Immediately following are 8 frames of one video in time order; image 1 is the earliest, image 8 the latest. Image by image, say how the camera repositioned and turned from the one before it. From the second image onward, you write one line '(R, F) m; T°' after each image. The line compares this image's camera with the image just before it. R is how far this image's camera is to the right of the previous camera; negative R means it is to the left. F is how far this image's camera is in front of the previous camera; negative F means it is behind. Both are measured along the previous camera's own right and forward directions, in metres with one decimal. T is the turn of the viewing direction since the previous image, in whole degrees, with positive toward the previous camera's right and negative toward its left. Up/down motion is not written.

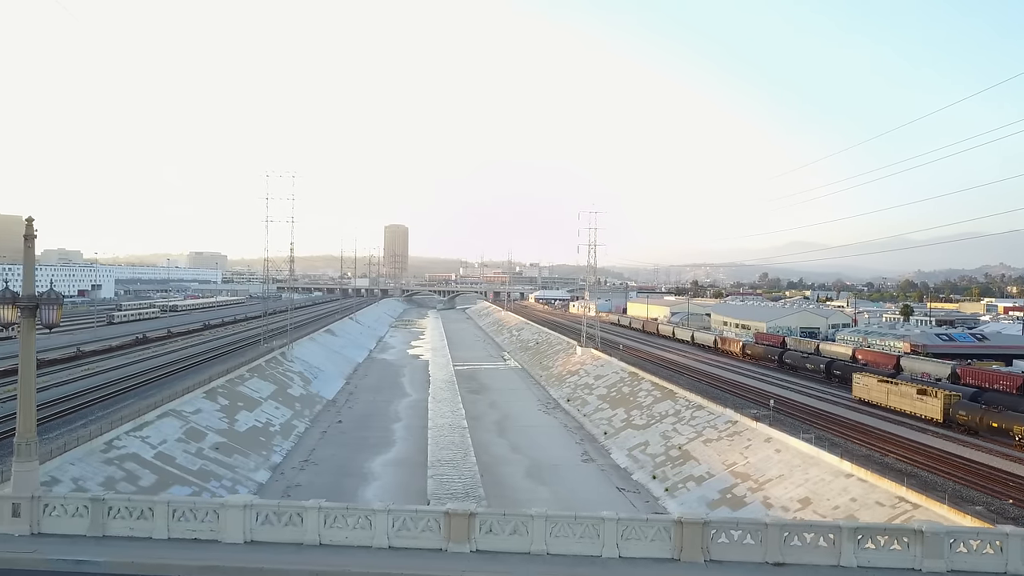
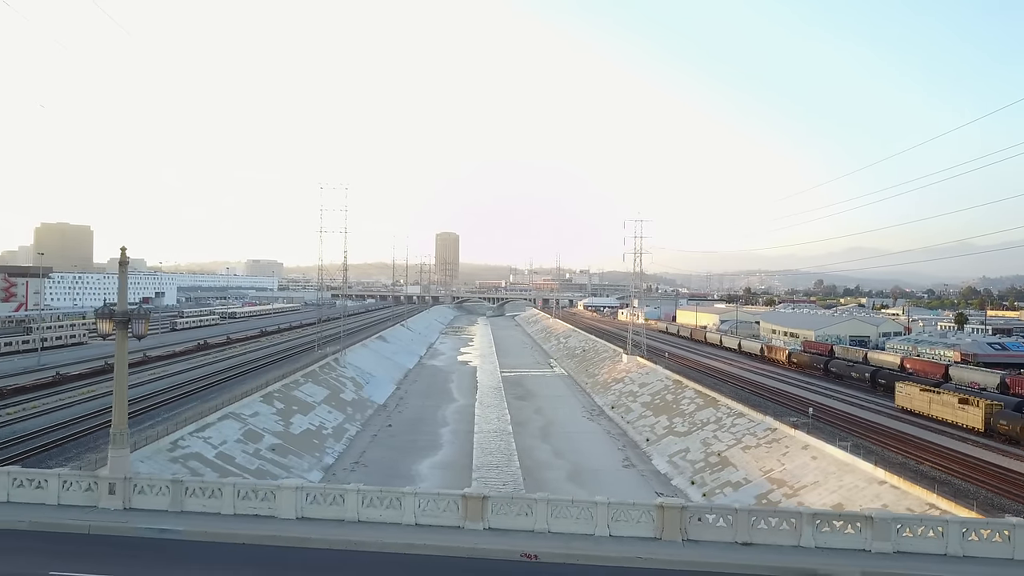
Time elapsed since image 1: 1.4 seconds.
(+0.4, -1.1) m; -4°
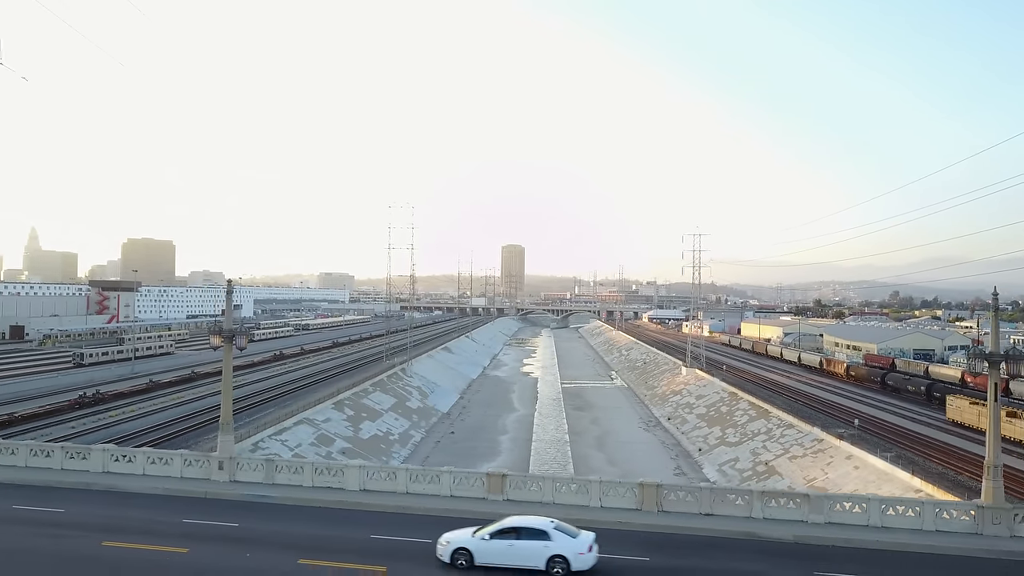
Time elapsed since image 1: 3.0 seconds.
(+0.6, -2.0) m; -5°
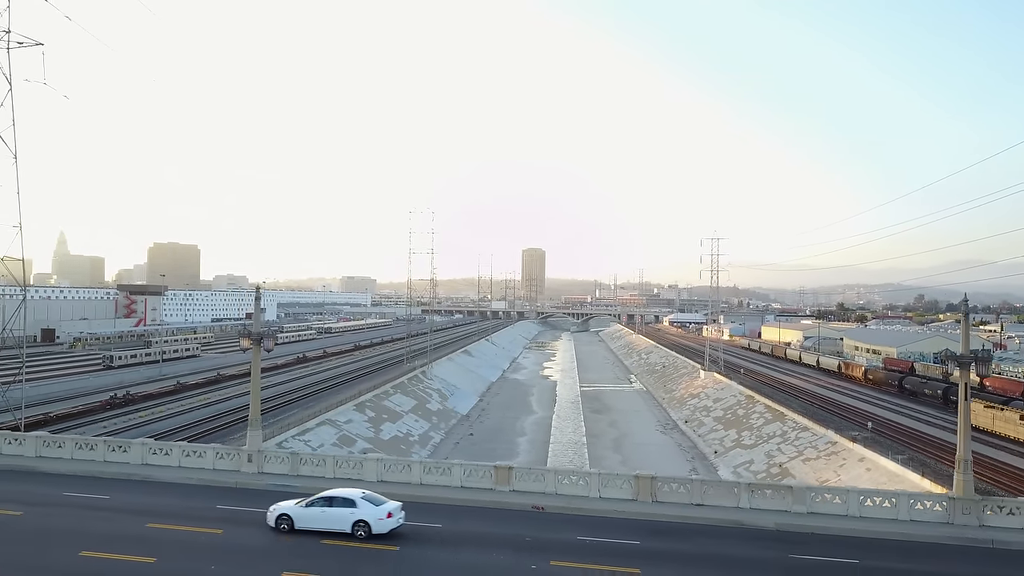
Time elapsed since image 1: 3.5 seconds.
(+0.2, -0.7) m; -1°
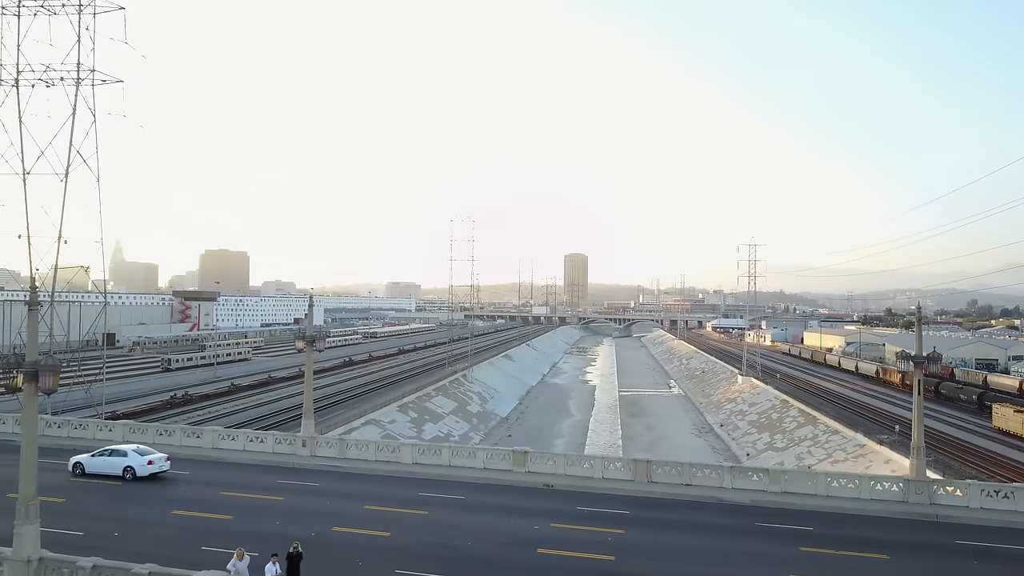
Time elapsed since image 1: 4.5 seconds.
(+0.4, -1.6) m; -3°
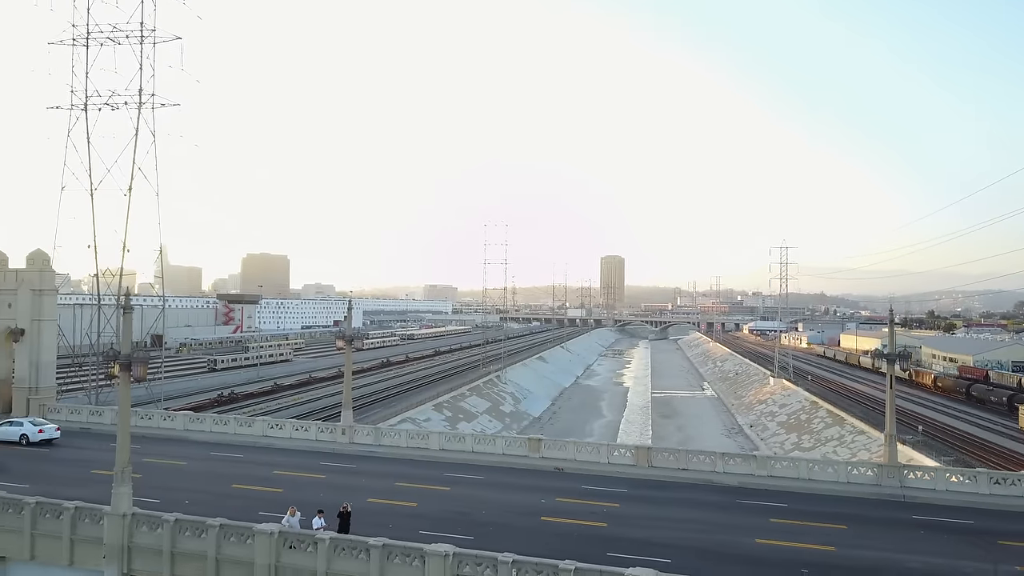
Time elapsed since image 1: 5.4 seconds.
(+0.3, -1.4) m; -3°
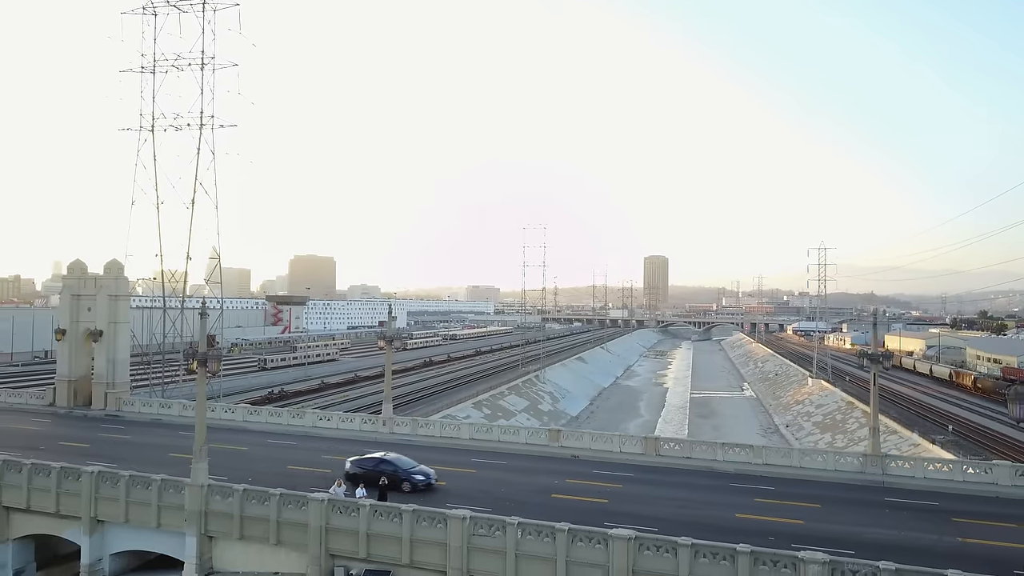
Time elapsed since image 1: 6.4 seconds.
(+0.4, -1.5) m; -3°
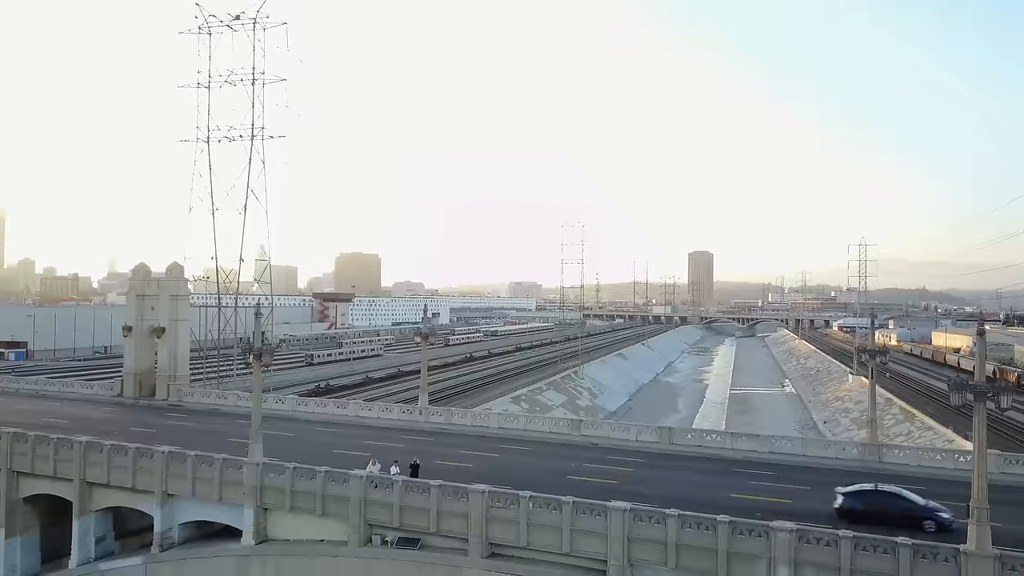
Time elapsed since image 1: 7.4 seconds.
(+0.4, -1.2) m; -3°
